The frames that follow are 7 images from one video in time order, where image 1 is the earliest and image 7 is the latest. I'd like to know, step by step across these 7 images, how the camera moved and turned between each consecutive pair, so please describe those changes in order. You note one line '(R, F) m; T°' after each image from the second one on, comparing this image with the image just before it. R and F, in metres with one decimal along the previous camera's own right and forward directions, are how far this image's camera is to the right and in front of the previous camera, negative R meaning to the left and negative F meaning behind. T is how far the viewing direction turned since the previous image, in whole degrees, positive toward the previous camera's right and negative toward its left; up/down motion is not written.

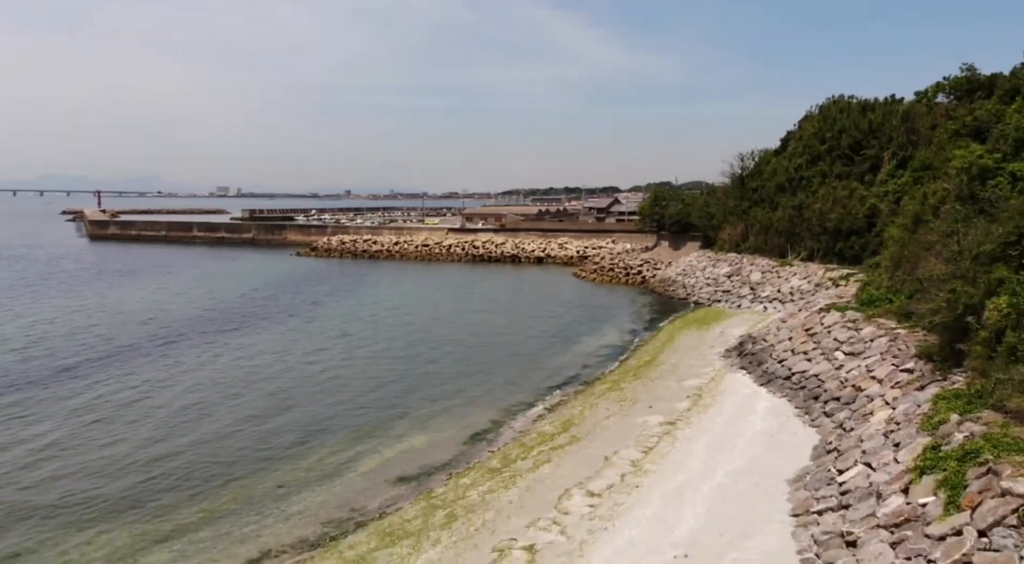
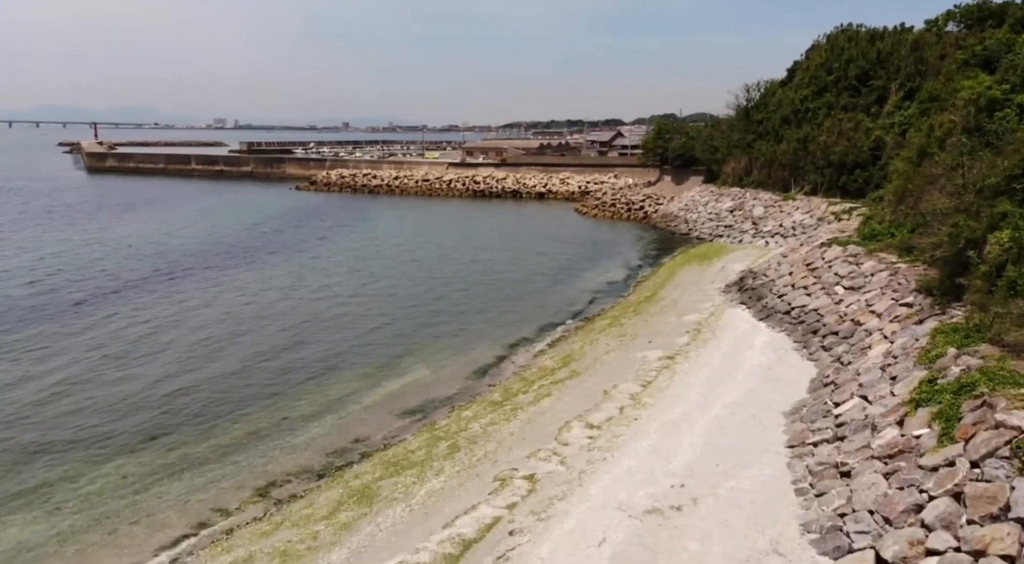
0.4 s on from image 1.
(0.0, 0.0) m; 0°
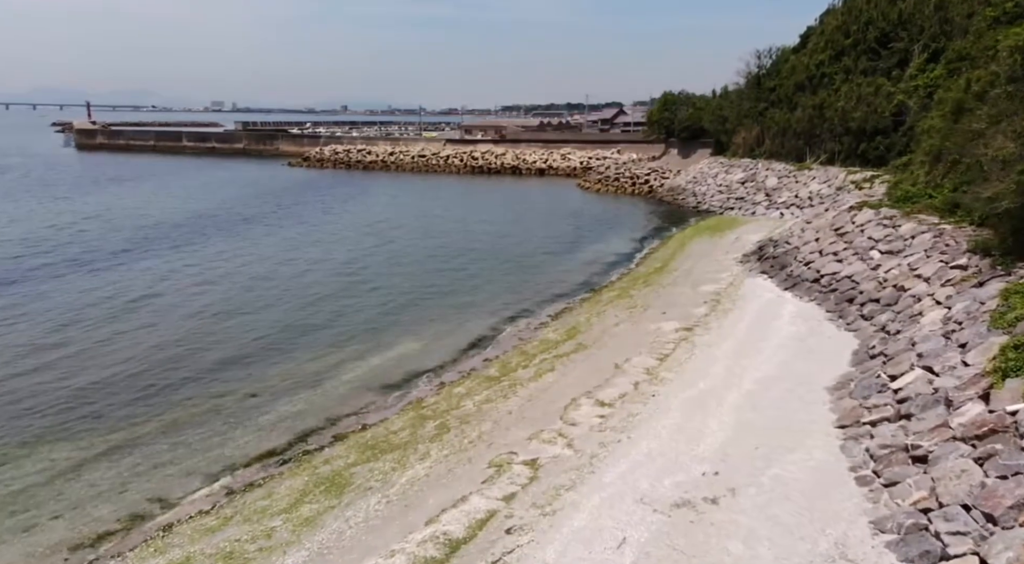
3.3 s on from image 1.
(0.0, +1.7) m; 0°
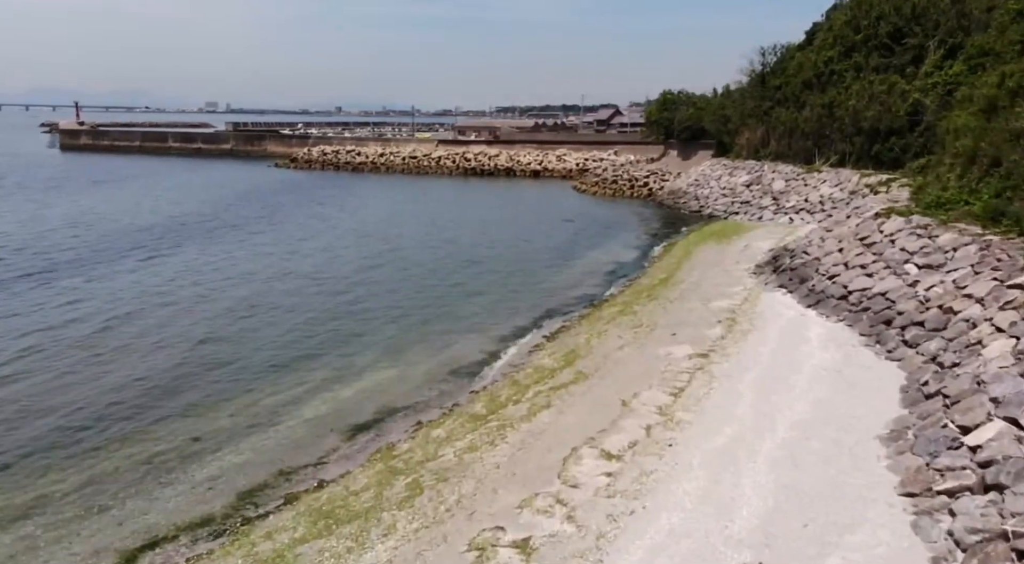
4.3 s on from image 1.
(+0.1, +1.7) m; 0°
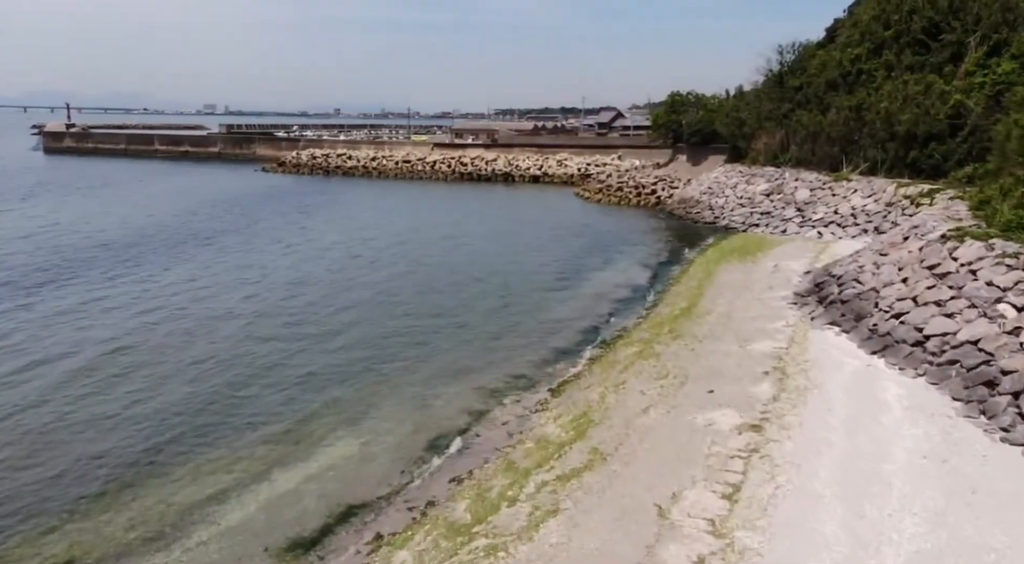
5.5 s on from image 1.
(0.0, +2.7) m; 0°
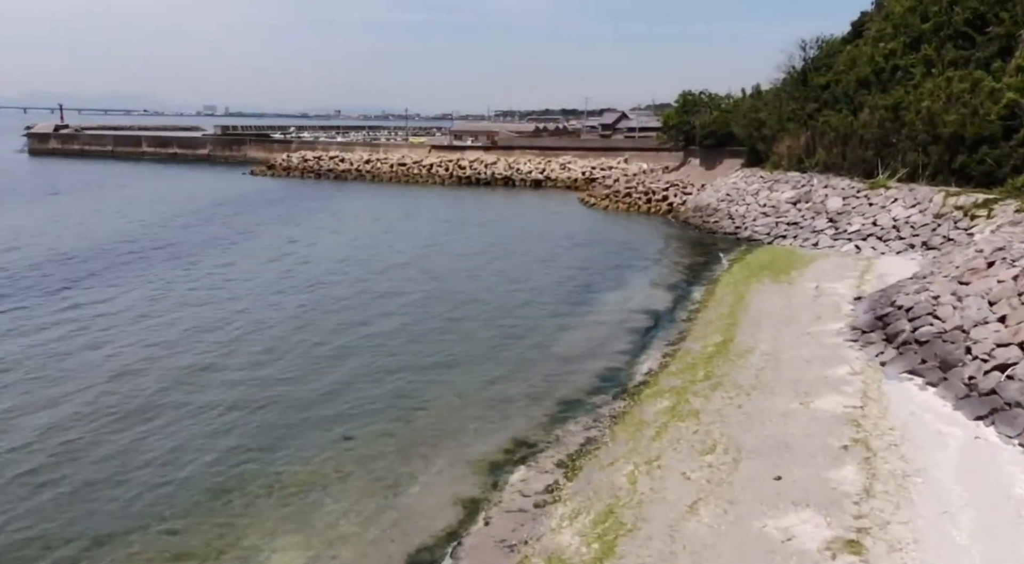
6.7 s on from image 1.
(0.0, +2.6) m; 0°
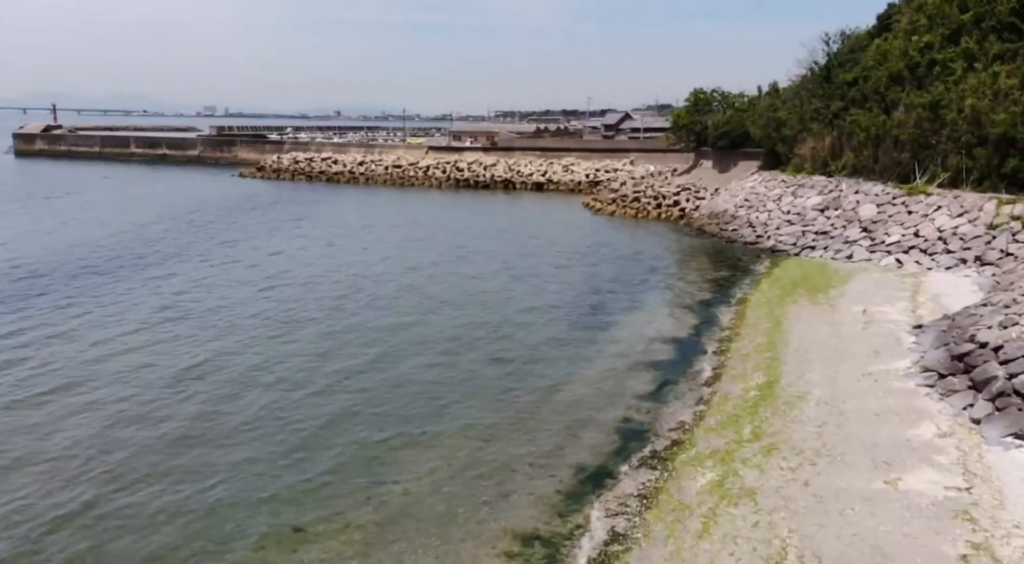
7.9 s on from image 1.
(0.0, +2.2) m; 0°
